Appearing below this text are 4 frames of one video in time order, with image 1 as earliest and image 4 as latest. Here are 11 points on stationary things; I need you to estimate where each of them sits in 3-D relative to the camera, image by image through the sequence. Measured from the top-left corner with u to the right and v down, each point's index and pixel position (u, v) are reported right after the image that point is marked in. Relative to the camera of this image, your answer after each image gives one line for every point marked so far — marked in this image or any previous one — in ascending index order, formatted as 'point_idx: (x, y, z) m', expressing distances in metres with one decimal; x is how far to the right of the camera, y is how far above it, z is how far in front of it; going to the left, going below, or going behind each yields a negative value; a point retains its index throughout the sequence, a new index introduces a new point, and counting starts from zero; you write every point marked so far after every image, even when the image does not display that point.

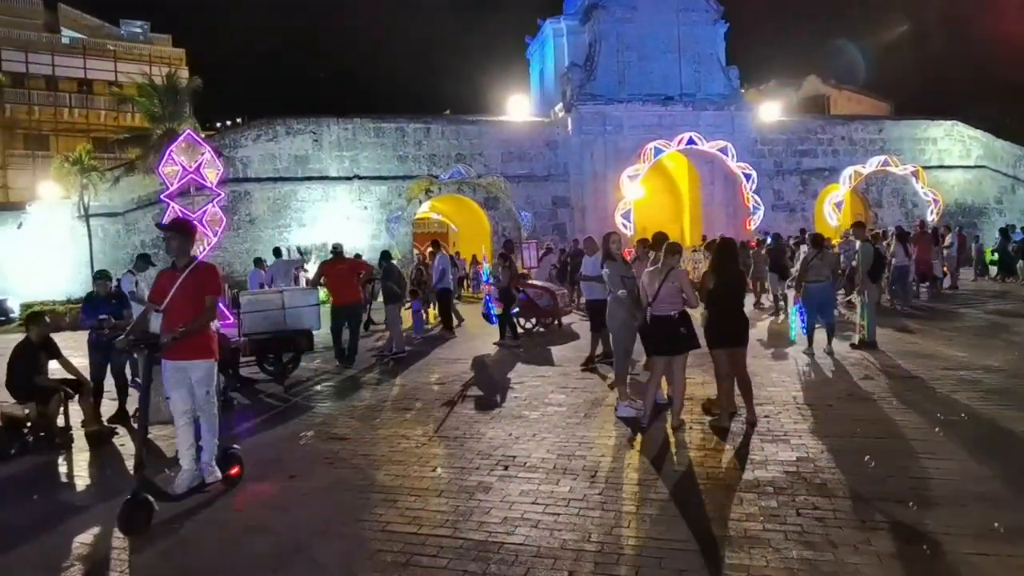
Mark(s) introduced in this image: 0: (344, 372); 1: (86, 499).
0: (-2.4, -1.2, +10.4) m
1: (-3.3, -1.6, +5.6) m
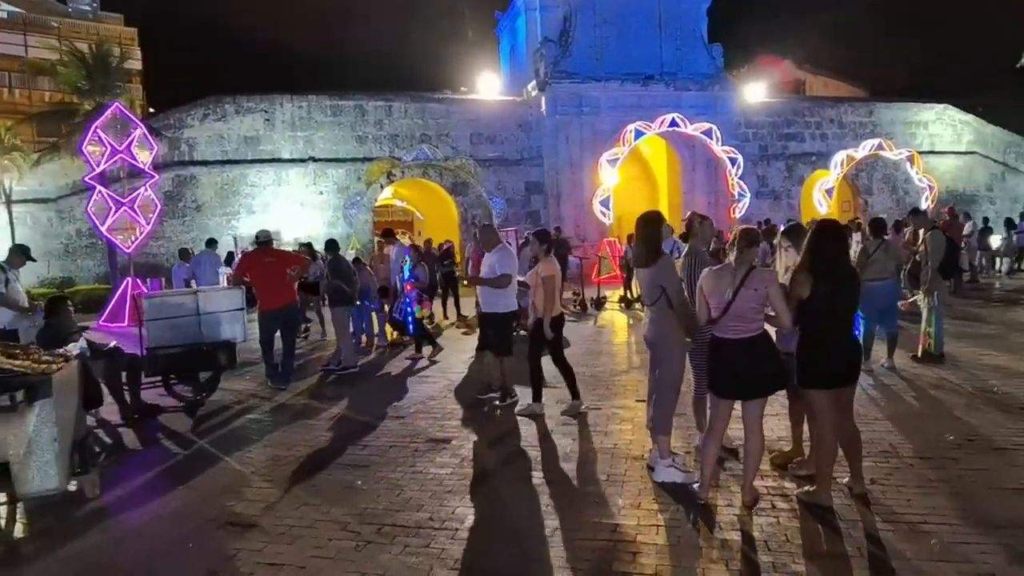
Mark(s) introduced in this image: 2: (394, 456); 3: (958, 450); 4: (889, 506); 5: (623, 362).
0: (-2.6, -1.2, +8.0) m
1: (-3.3, -1.7, +3.2) m
2: (-0.9, -1.3, +5.7) m
3: (+3.4, -1.2, +5.5) m
4: (+2.3, -1.3, +4.4) m
5: (+1.4, -0.9, +9.3) m
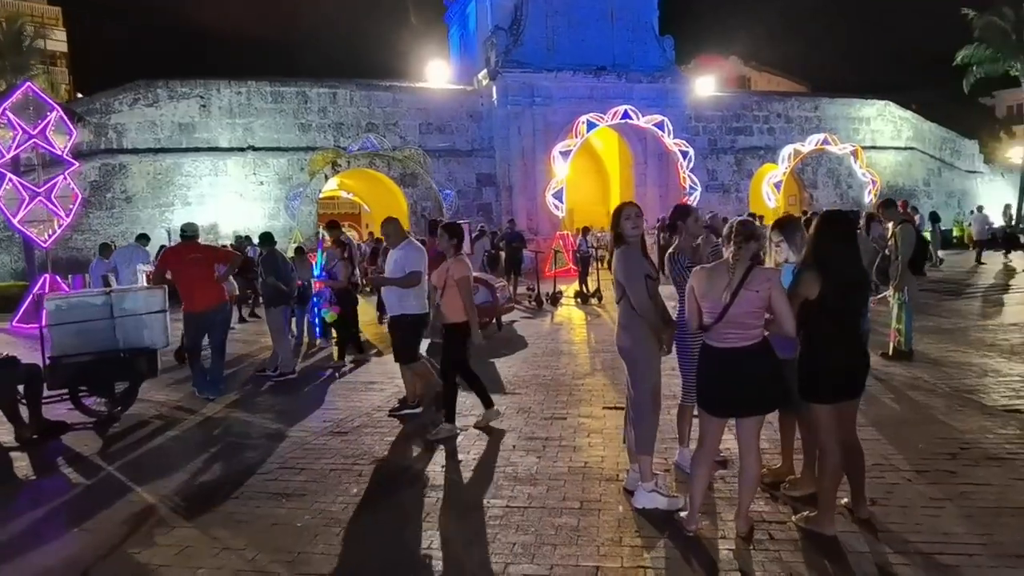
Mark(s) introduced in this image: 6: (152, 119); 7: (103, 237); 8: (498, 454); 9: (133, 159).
0: (-3.0, -1.2, +7.2) m
1: (-3.4, -1.7, +2.4) m
2: (-1.2, -1.3, +5.0) m
3: (+3.1, -1.2, +5.1) m
4: (+2.1, -1.3, +4.0) m
5: (+0.9, -0.9, +8.7) m
6: (-9.9, +4.7, +20.0) m
7: (-11.1, +1.4, +19.7) m
8: (-0.1, -1.2, +5.4) m
9: (-10.4, +3.5, +19.8) m
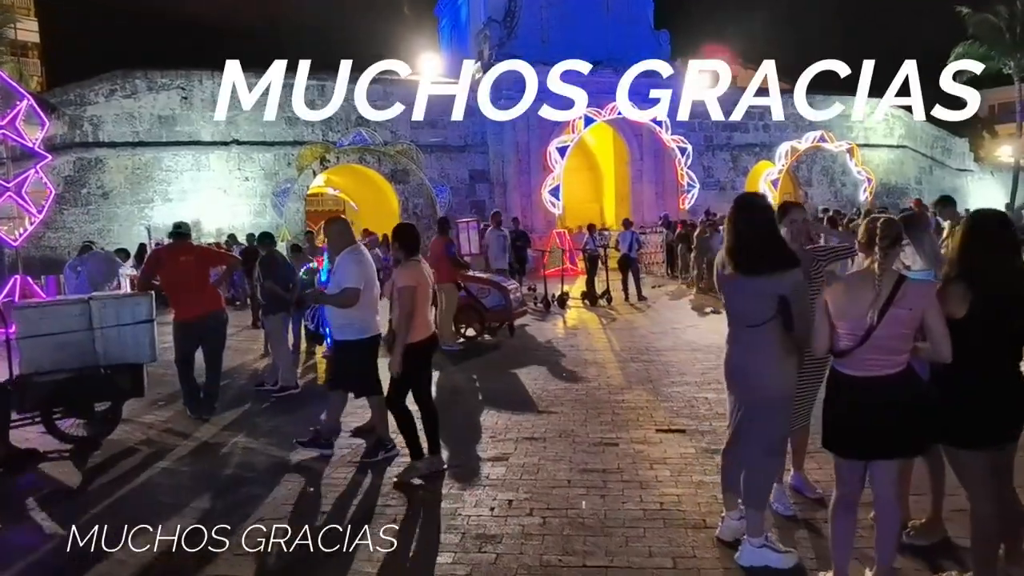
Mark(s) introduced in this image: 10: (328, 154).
0: (-2.7, -1.2, +6.3) m
1: (-2.9, -1.8, +1.5) m
2: (-0.8, -1.4, +4.1) m
3: (+3.5, -1.2, +4.4) m
4: (+2.5, -1.3, +3.2) m
5: (+1.1, -1.0, +8.0) m
6: (-9.9, +4.6, +18.9) m
7: (-11.1, +1.4, +18.6) m
8: (+0.3, -1.3, +4.6) m
9: (-10.4, +3.5, +18.7) m
10: (-4.9, +3.6, +19.7) m
